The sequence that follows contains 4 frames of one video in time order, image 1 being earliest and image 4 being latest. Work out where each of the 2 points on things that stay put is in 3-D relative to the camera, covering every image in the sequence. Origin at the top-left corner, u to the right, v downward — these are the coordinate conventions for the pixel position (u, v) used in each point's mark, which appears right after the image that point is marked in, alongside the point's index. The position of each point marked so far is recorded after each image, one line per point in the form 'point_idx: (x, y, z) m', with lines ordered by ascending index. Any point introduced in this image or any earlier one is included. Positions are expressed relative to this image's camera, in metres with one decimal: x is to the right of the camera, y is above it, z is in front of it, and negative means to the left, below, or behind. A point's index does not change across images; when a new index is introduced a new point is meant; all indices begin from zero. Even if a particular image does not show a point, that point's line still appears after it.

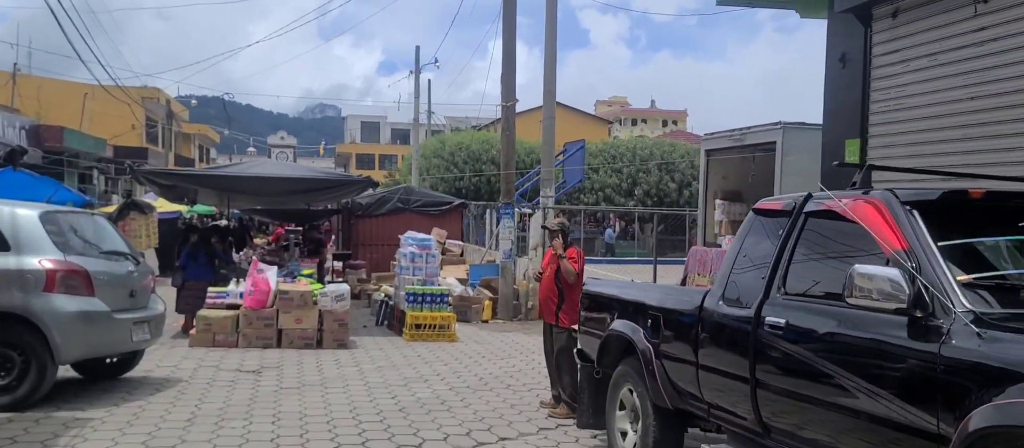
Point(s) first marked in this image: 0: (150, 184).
0: (-5.0, +0.7, +11.3) m
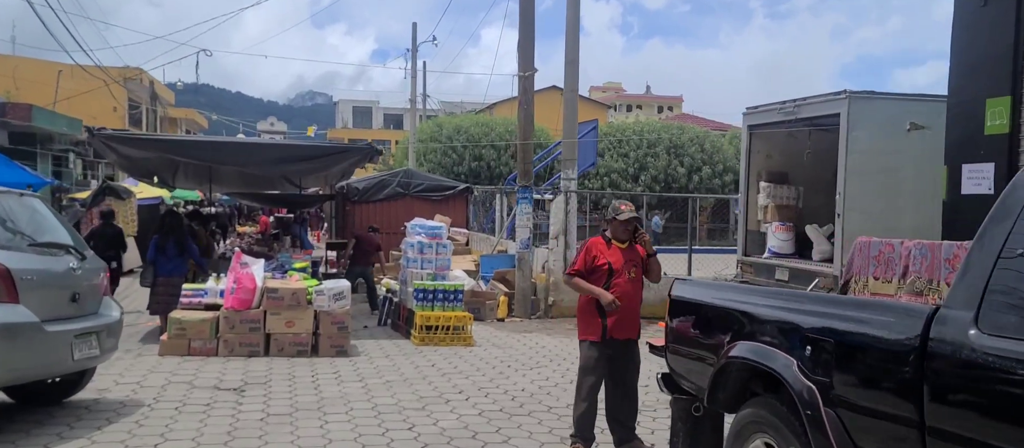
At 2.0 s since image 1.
0: (-4.7, +0.8, +9.7) m
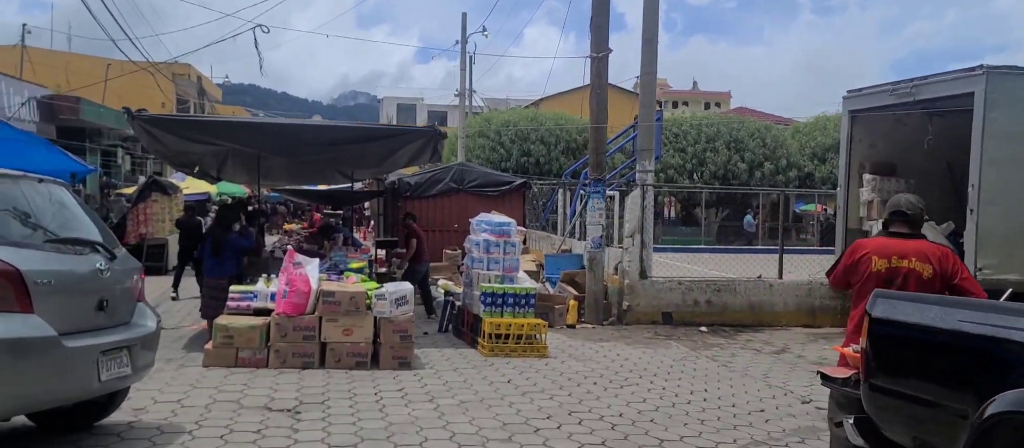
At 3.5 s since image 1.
0: (-3.9, +0.9, +8.8) m
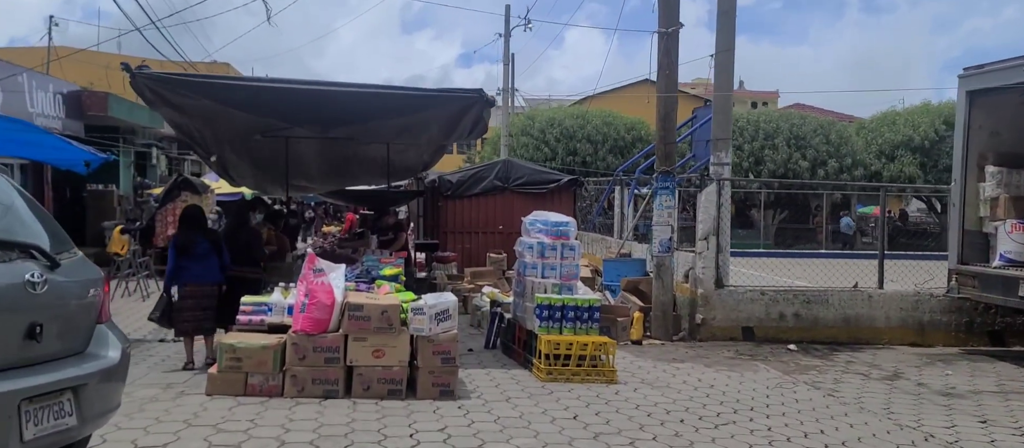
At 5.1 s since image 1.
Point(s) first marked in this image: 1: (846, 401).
0: (-3.3, +0.9, +7.7) m
1: (+2.9, -1.5, +7.1) m
